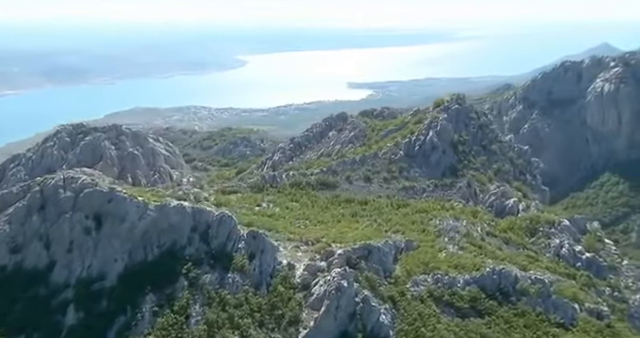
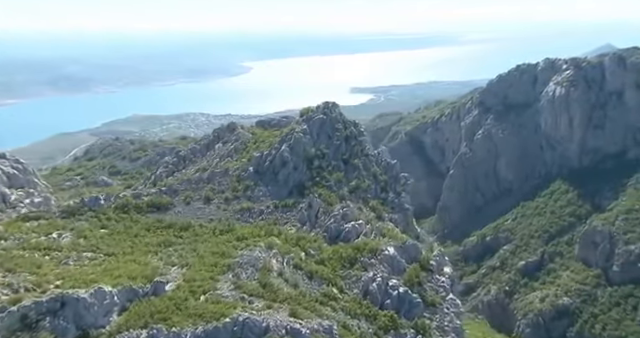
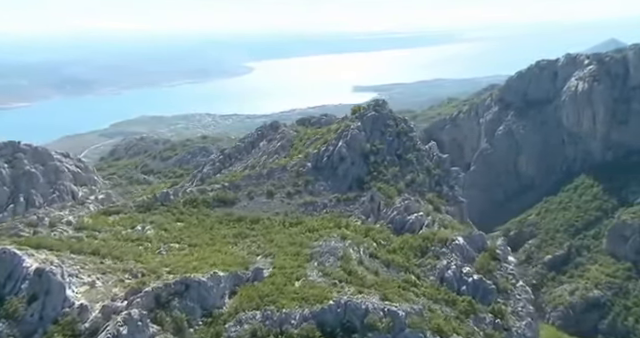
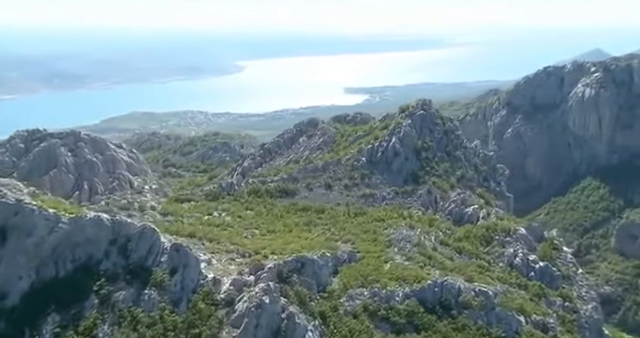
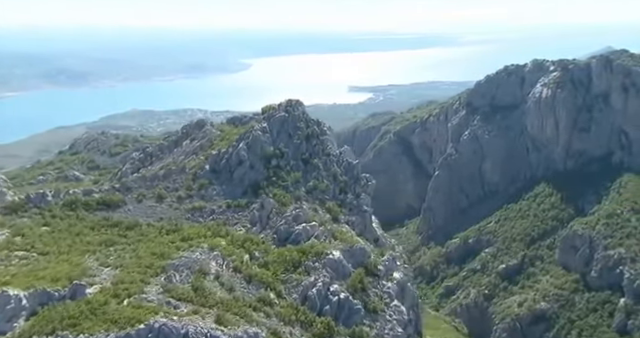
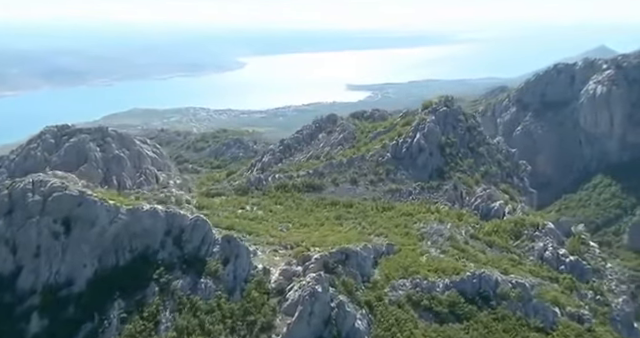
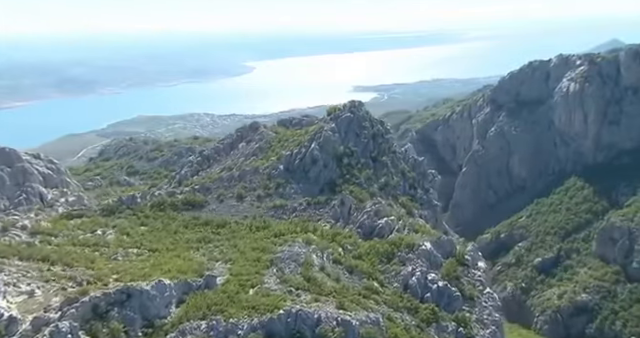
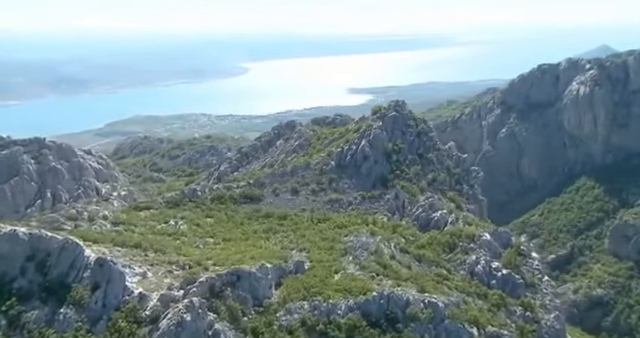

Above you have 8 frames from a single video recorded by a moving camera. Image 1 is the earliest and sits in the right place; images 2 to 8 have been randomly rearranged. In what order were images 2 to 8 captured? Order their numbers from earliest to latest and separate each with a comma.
6, 4, 8, 3, 7, 2, 5
